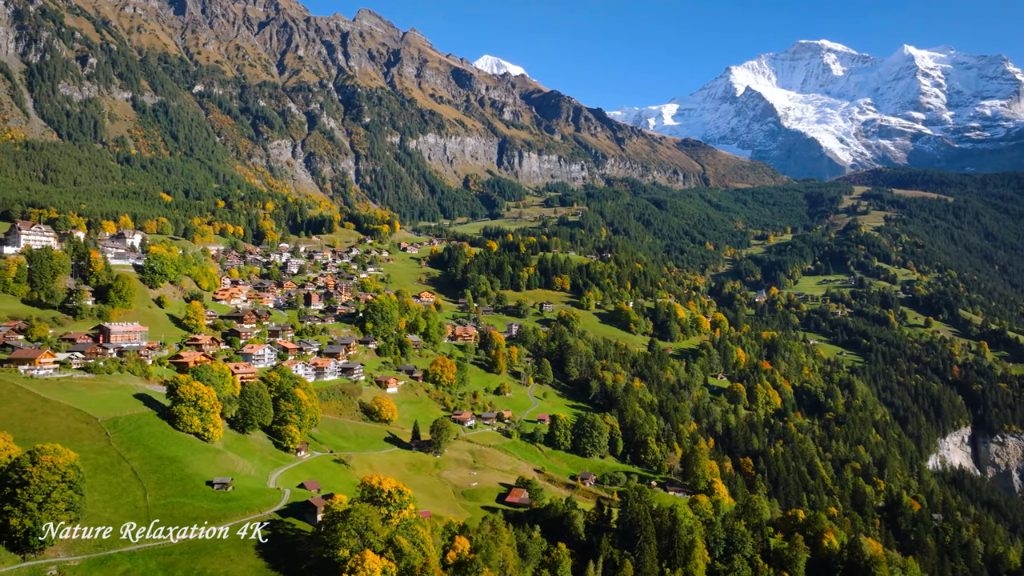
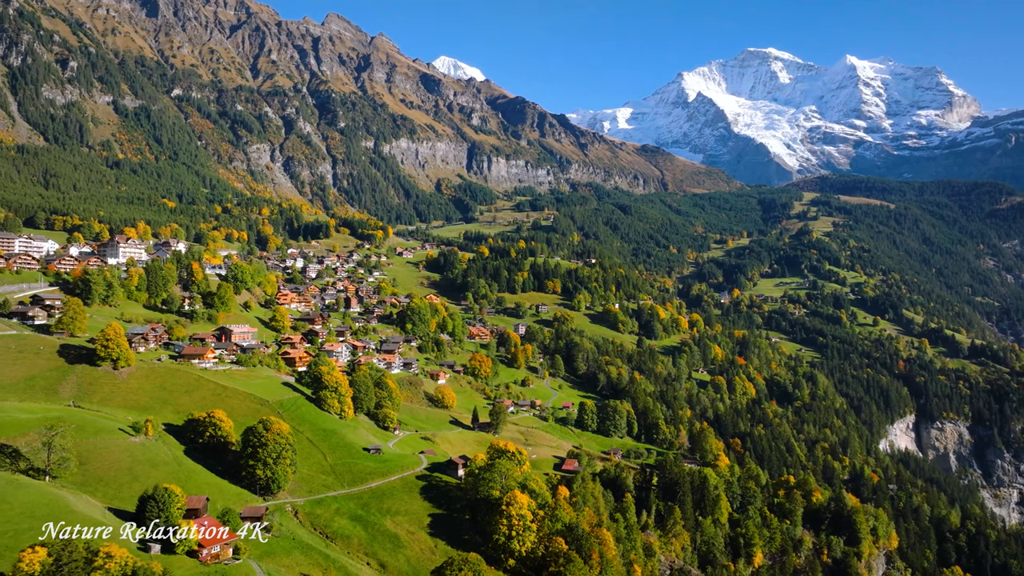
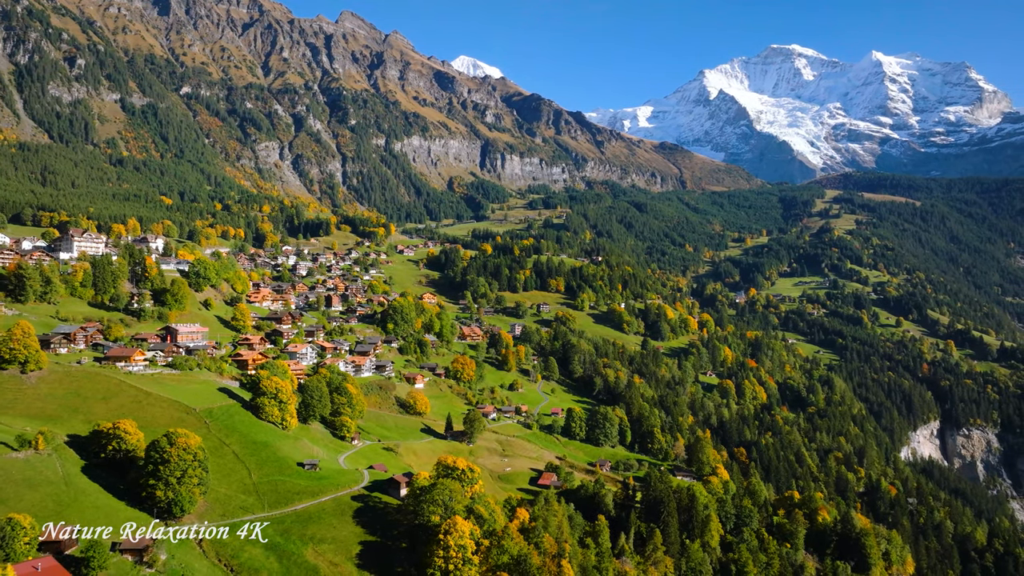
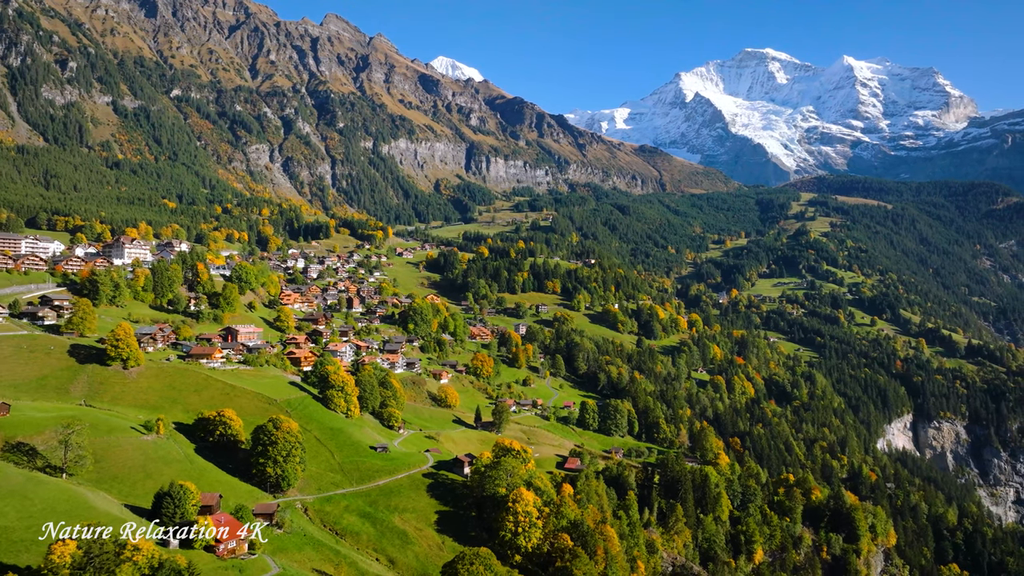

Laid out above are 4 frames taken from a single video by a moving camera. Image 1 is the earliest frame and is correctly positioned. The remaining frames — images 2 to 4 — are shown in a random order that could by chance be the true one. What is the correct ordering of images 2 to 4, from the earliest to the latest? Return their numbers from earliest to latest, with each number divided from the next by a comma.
3, 2, 4
